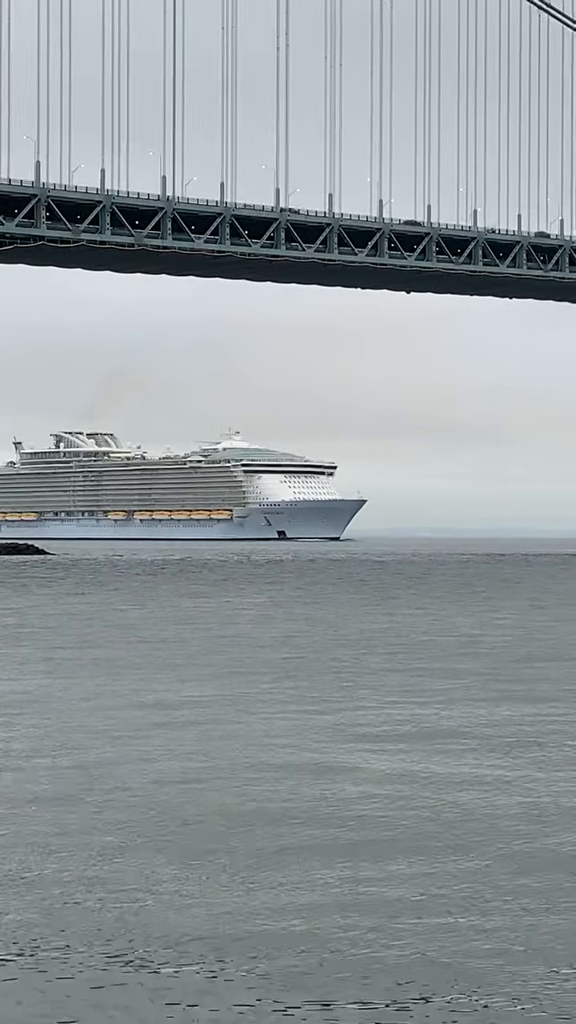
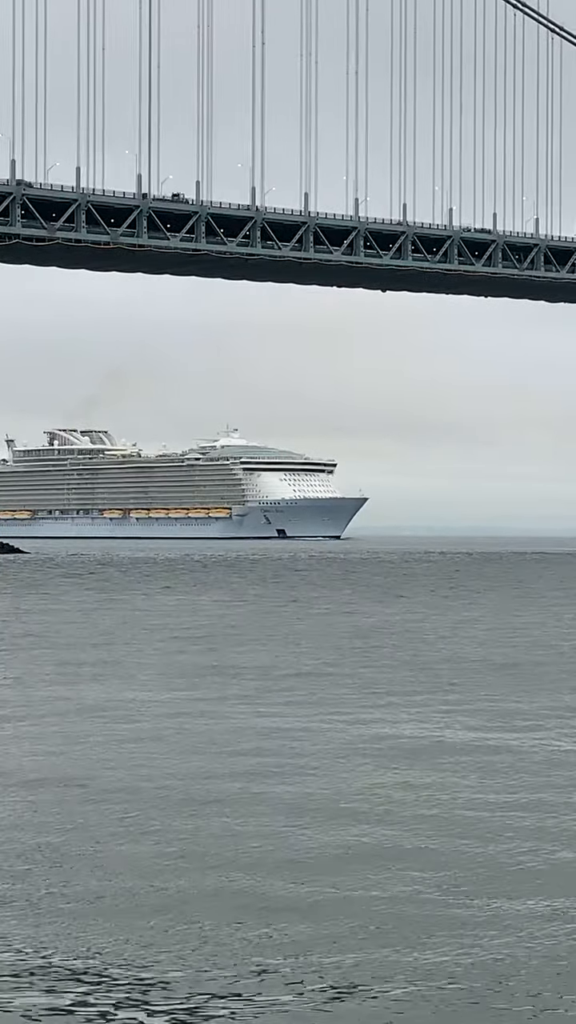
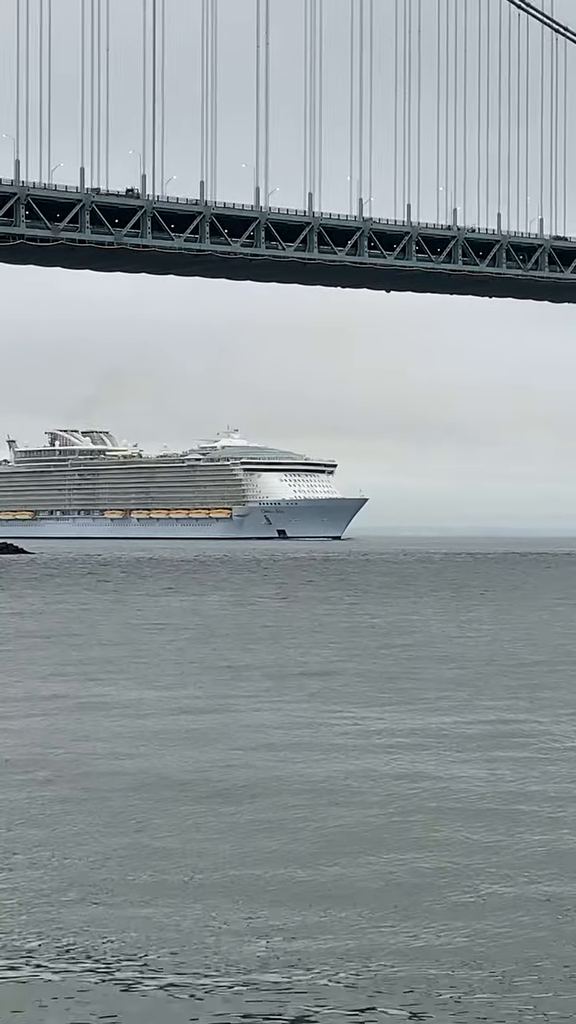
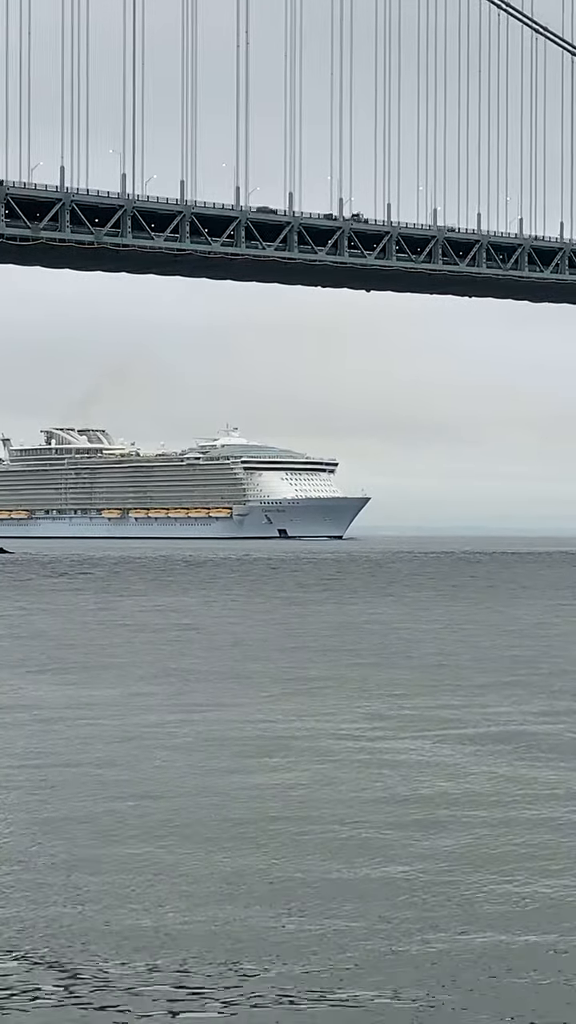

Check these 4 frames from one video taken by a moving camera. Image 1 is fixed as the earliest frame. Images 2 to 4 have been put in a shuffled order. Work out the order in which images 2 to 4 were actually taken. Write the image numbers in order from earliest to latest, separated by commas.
3, 2, 4
